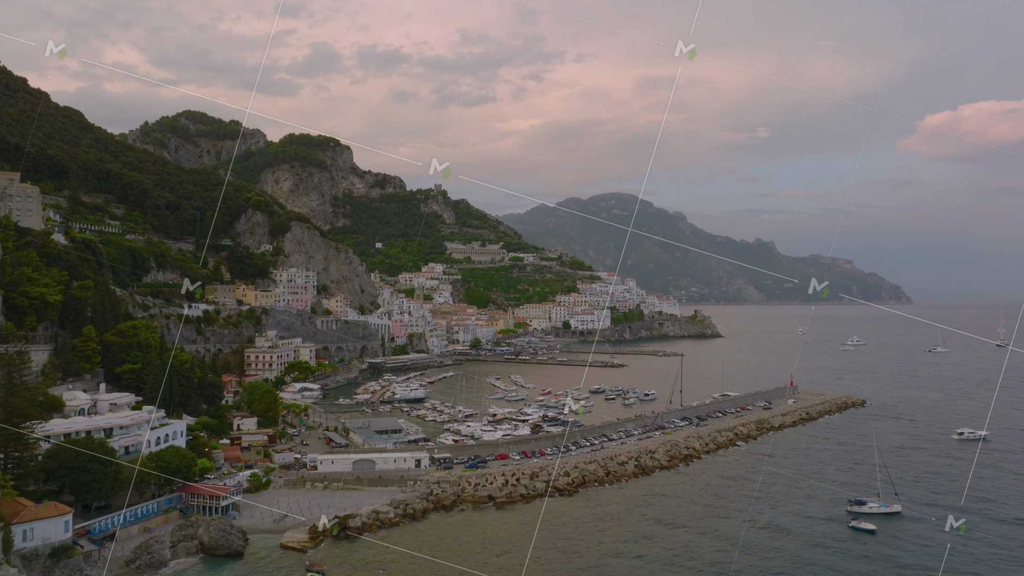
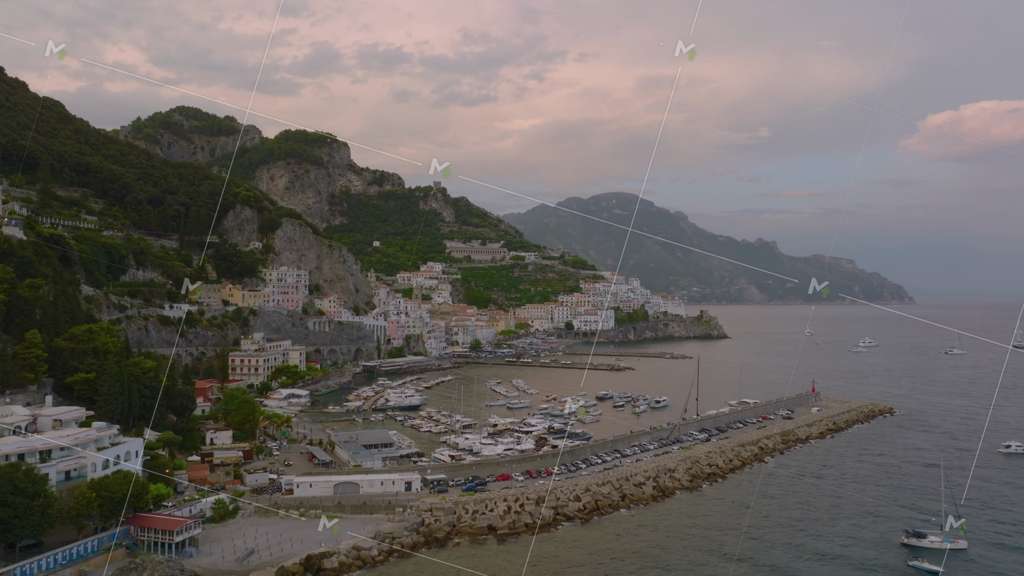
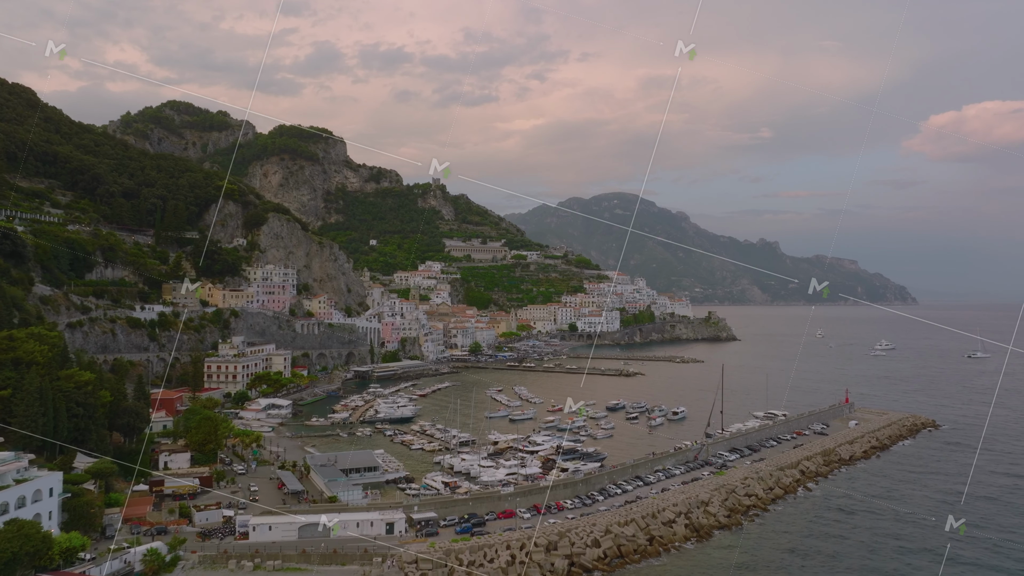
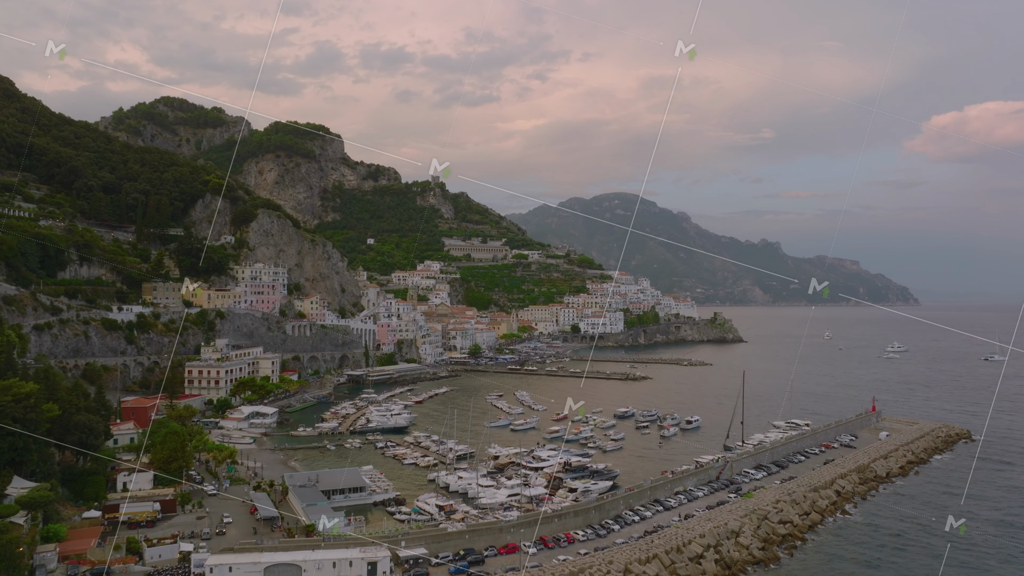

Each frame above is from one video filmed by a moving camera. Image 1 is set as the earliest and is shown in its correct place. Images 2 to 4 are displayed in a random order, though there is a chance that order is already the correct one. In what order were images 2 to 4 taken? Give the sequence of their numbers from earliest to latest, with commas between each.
2, 3, 4
